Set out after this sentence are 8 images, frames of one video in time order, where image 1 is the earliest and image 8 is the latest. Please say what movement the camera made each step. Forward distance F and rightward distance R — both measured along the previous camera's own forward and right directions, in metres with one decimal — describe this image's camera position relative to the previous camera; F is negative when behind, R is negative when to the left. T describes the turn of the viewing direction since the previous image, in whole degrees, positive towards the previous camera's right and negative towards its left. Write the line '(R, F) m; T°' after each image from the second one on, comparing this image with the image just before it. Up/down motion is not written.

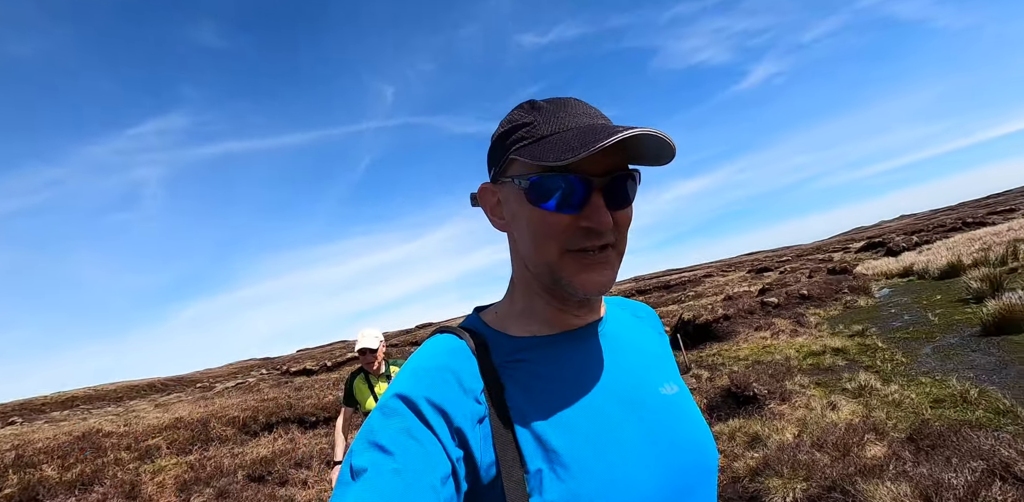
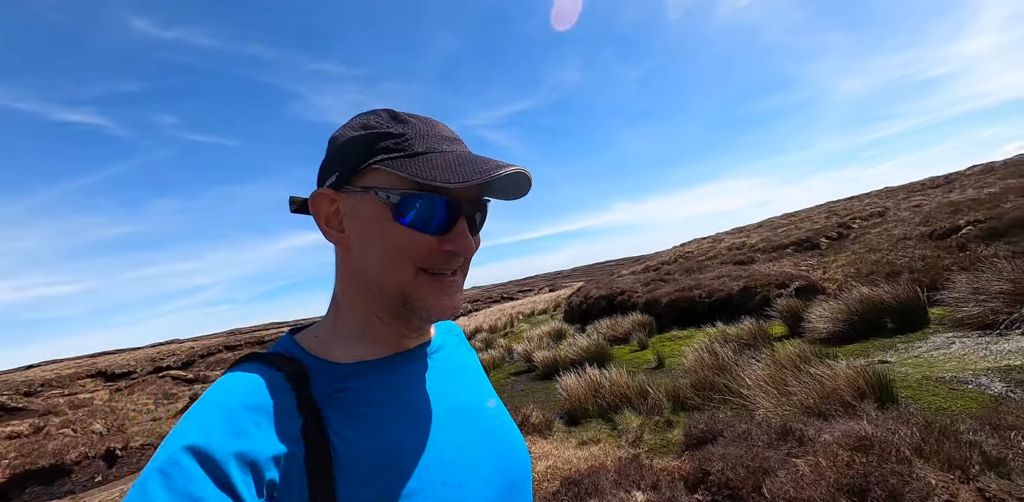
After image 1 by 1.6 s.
(+0.3, -1.3) m; +42°
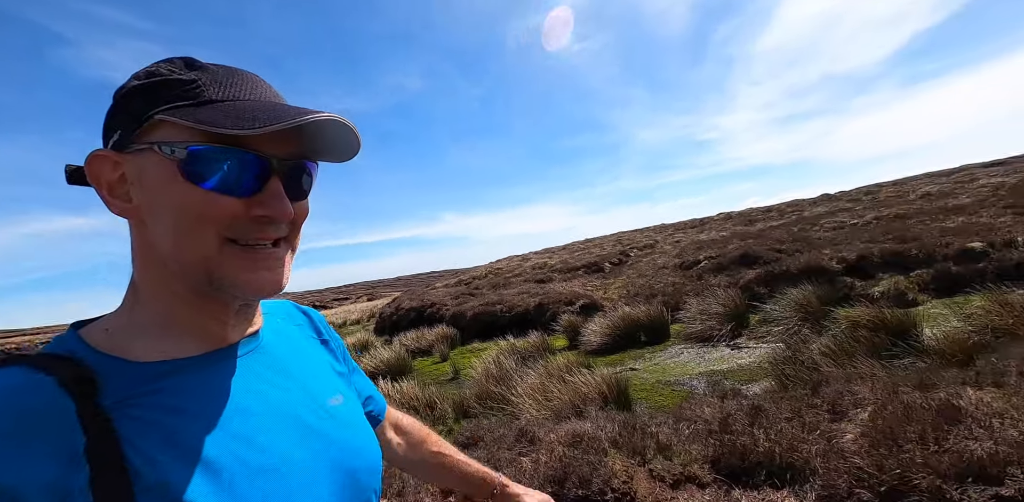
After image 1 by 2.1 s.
(+0.4, -0.3) m; +20°
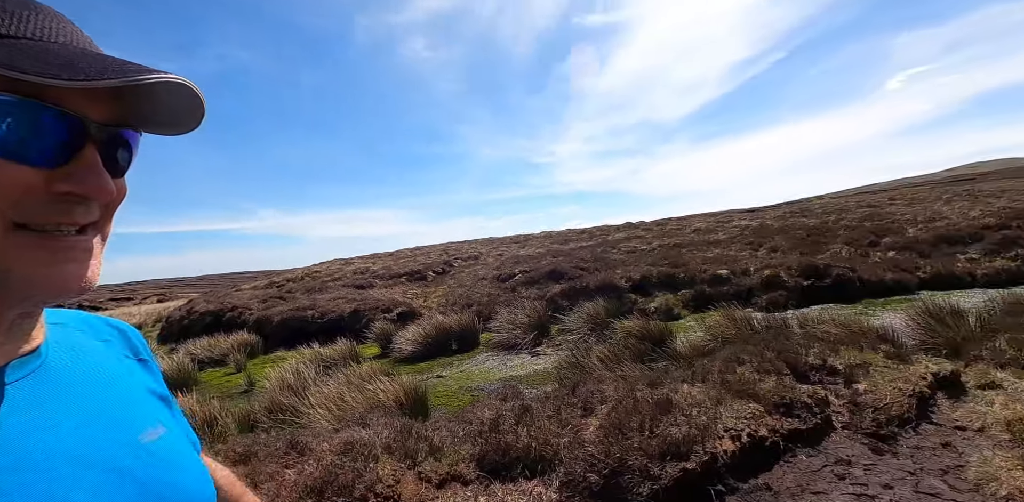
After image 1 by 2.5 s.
(+0.4, -0.2) m; +19°
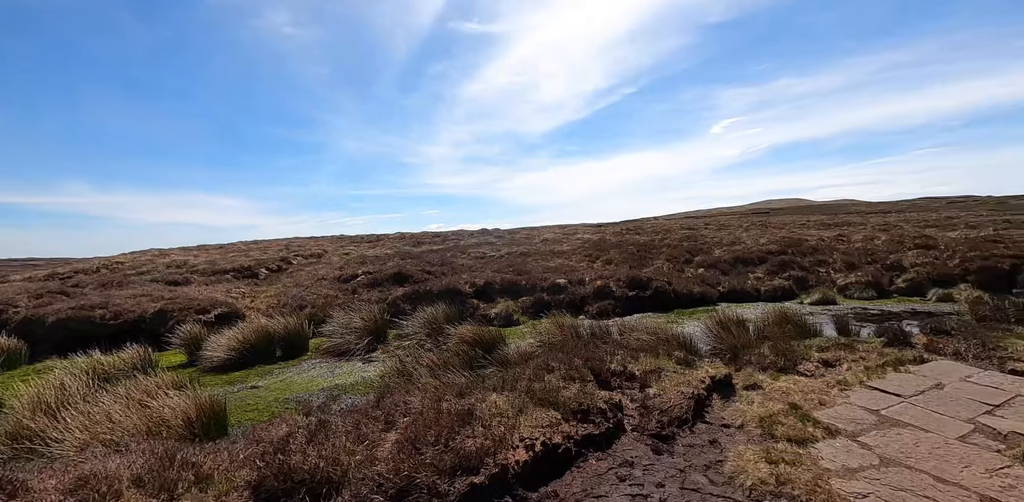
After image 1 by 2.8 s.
(+0.6, +0.3) m; +16°
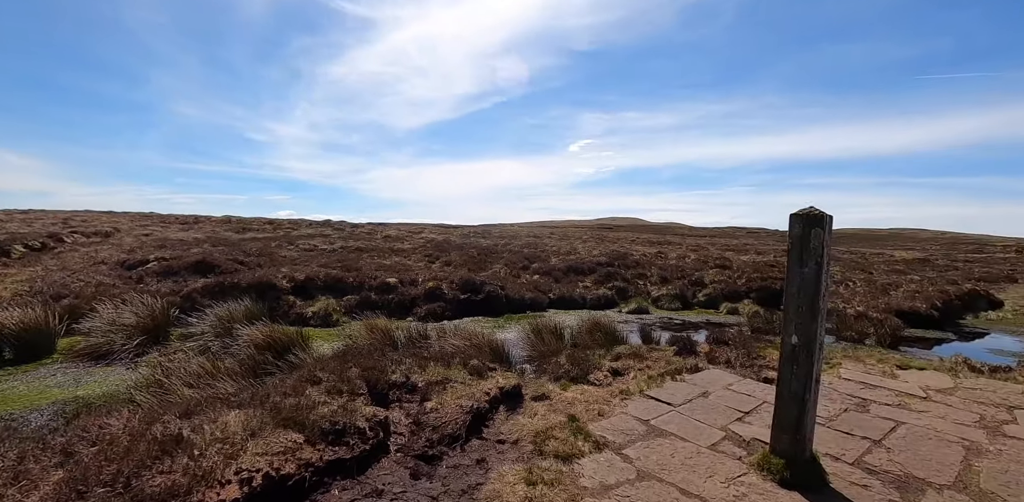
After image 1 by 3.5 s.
(+0.8, +0.5) m; +16°
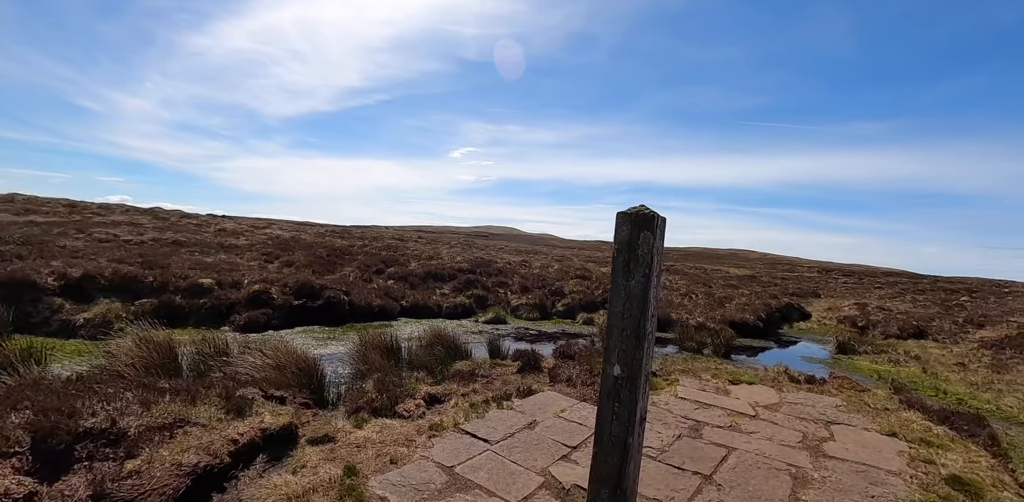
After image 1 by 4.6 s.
(+0.6, +0.8) m; +14°
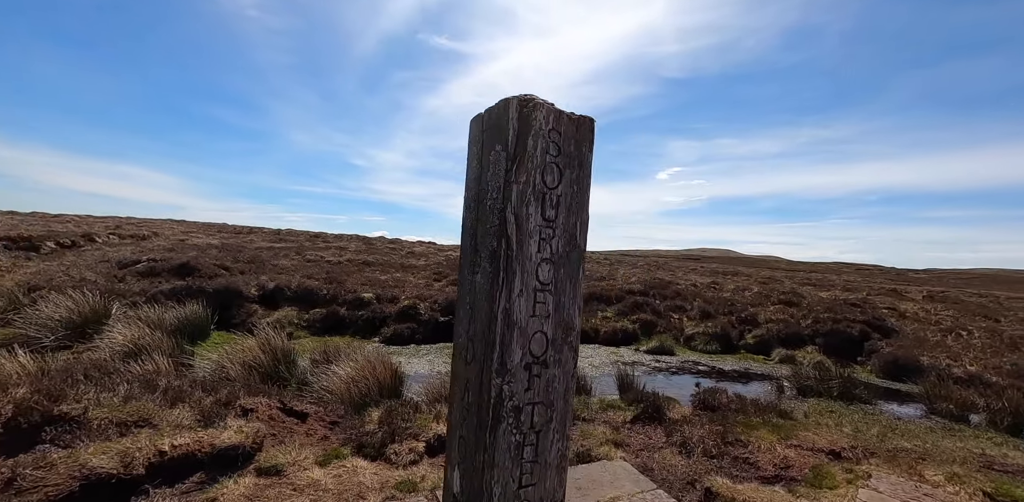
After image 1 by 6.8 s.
(+0.9, +1.4) m; -24°
